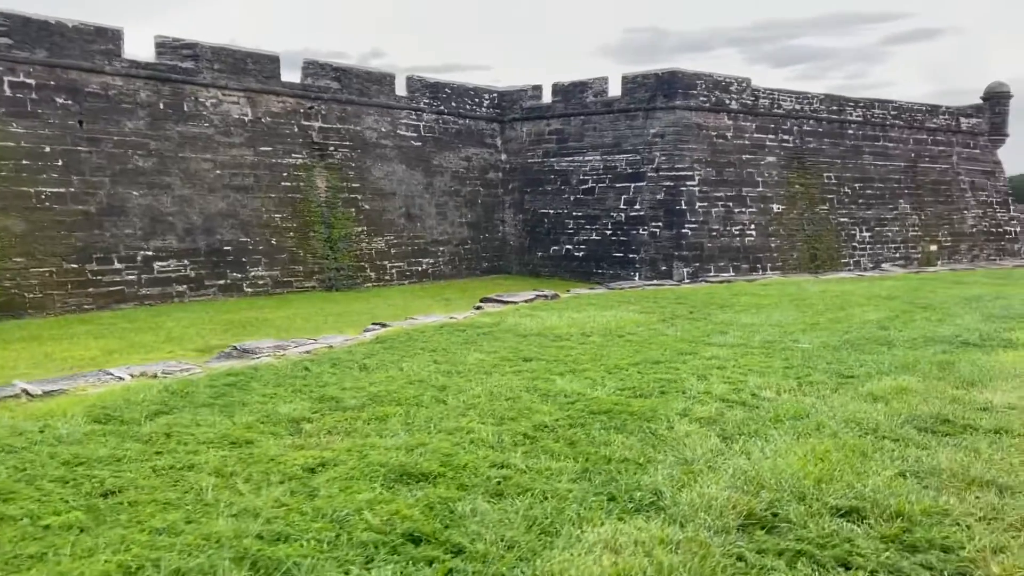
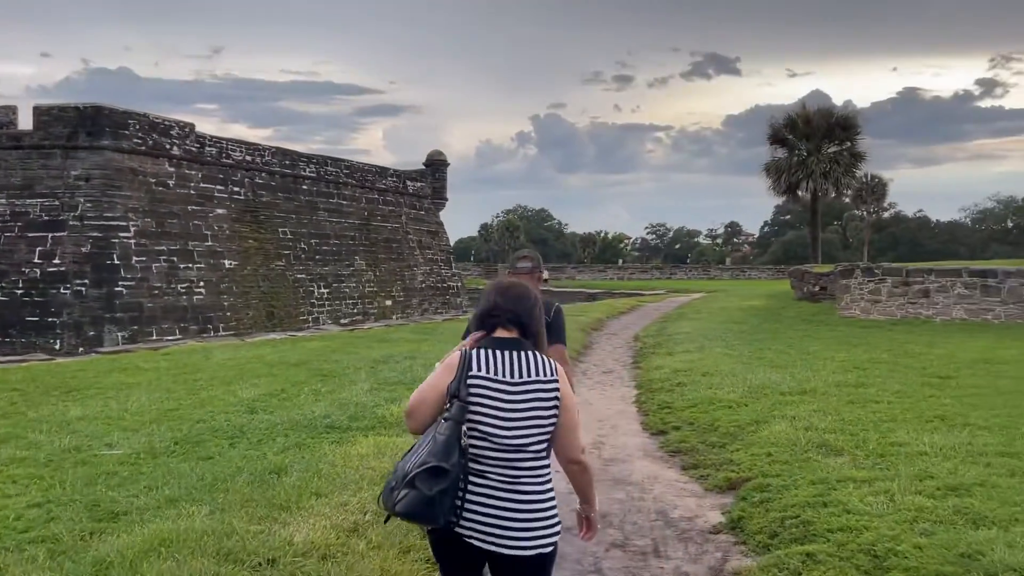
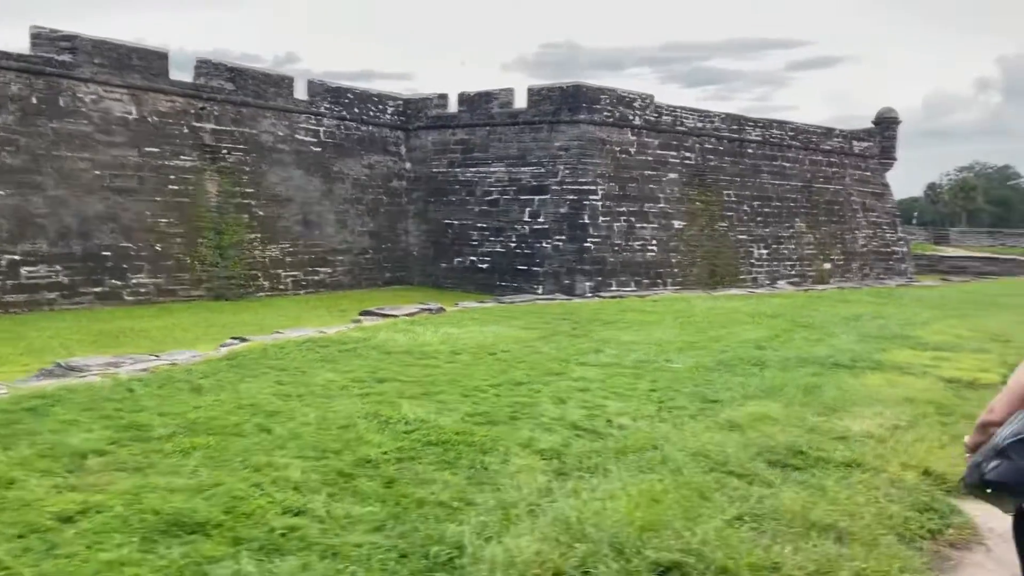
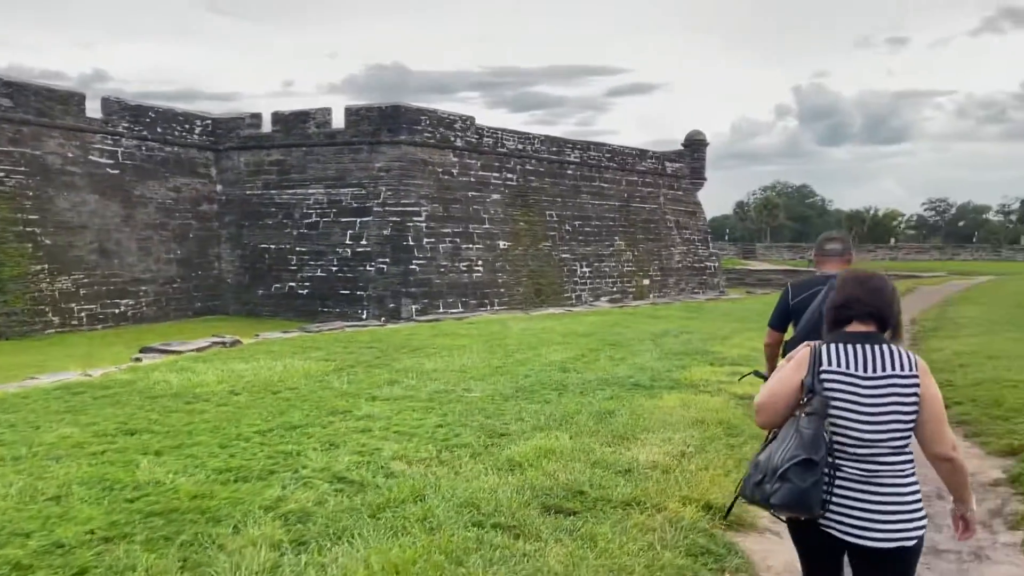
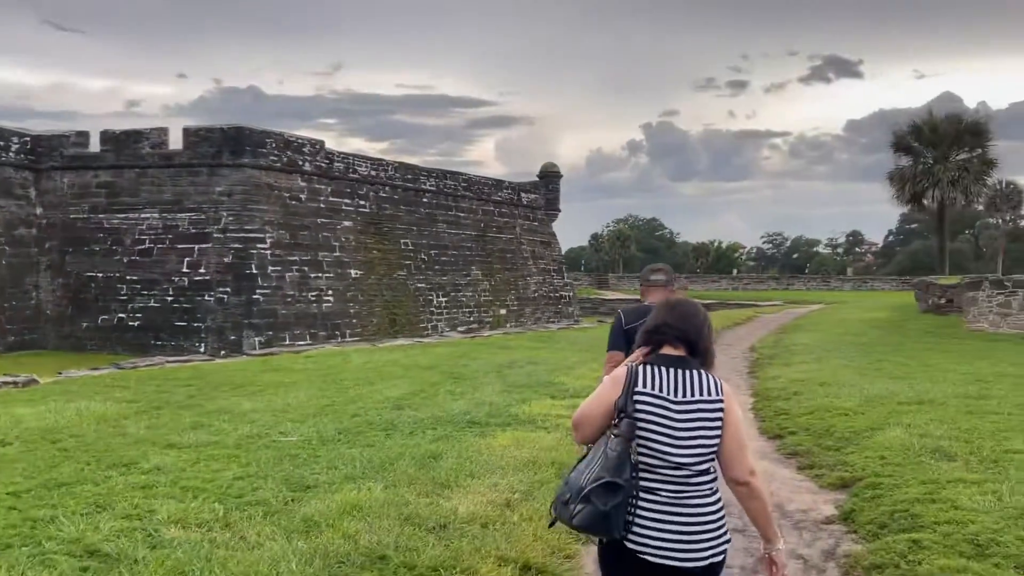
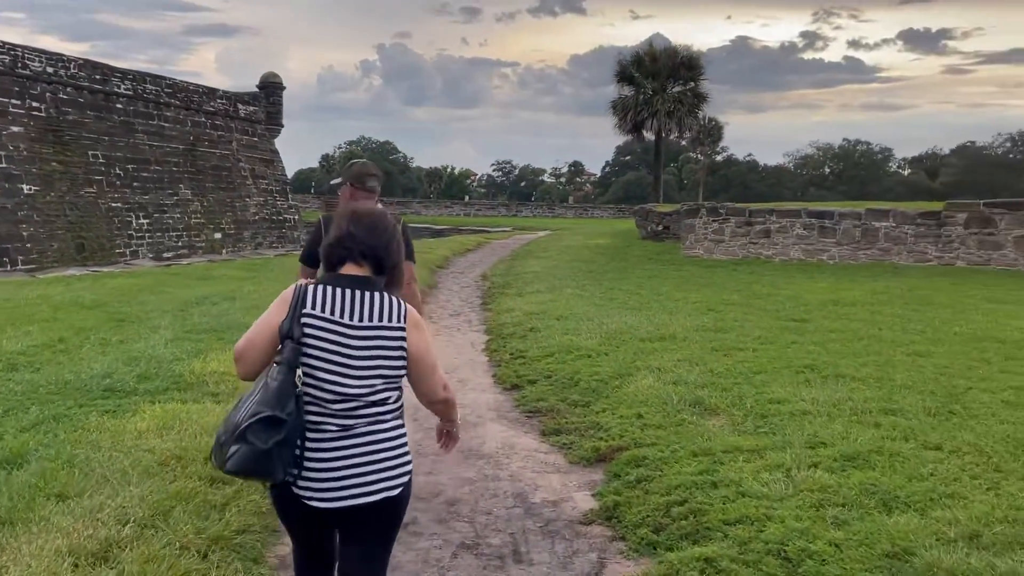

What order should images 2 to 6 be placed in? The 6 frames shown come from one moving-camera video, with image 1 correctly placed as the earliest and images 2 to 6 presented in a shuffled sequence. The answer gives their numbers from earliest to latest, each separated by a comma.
3, 4, 5, 2, 6
